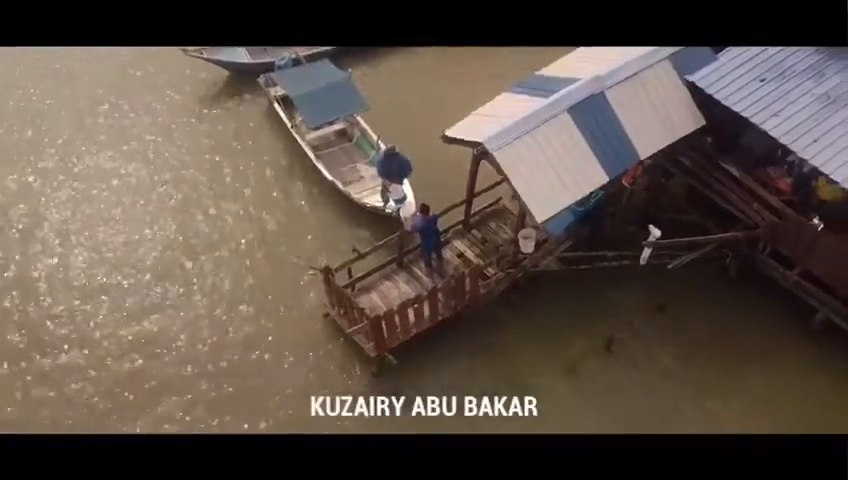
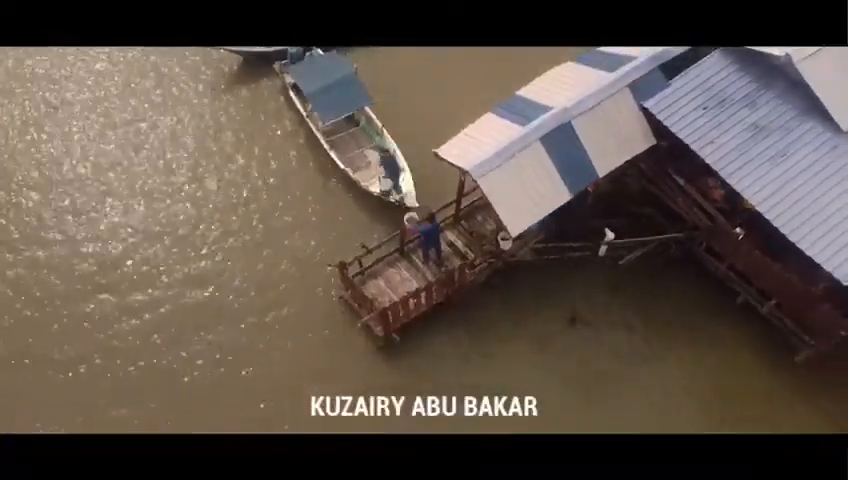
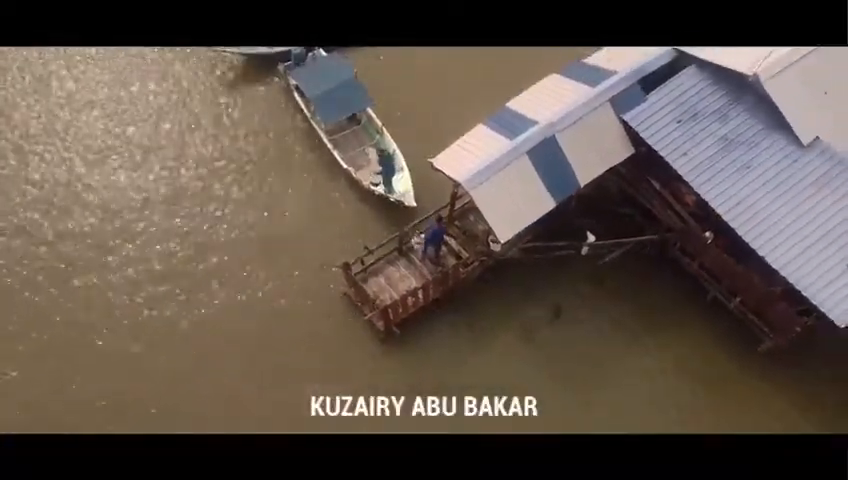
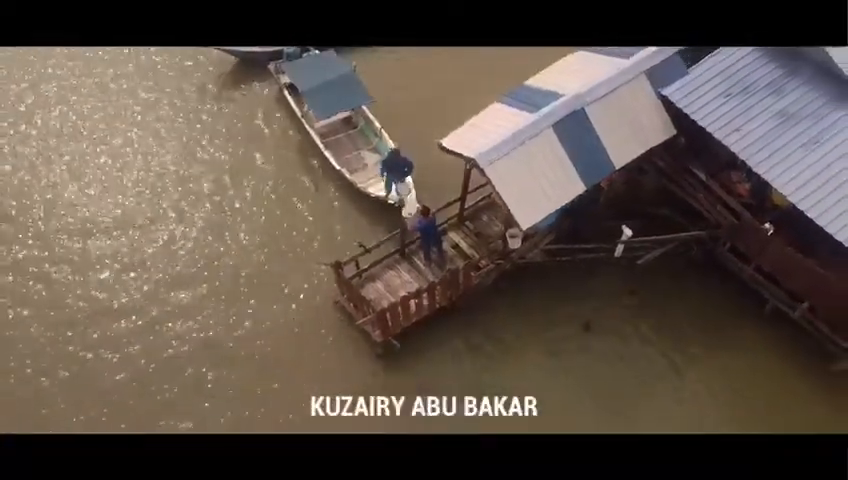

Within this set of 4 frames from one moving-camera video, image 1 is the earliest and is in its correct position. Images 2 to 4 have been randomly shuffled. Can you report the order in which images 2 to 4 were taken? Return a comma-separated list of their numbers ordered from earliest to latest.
4, 2, 3
